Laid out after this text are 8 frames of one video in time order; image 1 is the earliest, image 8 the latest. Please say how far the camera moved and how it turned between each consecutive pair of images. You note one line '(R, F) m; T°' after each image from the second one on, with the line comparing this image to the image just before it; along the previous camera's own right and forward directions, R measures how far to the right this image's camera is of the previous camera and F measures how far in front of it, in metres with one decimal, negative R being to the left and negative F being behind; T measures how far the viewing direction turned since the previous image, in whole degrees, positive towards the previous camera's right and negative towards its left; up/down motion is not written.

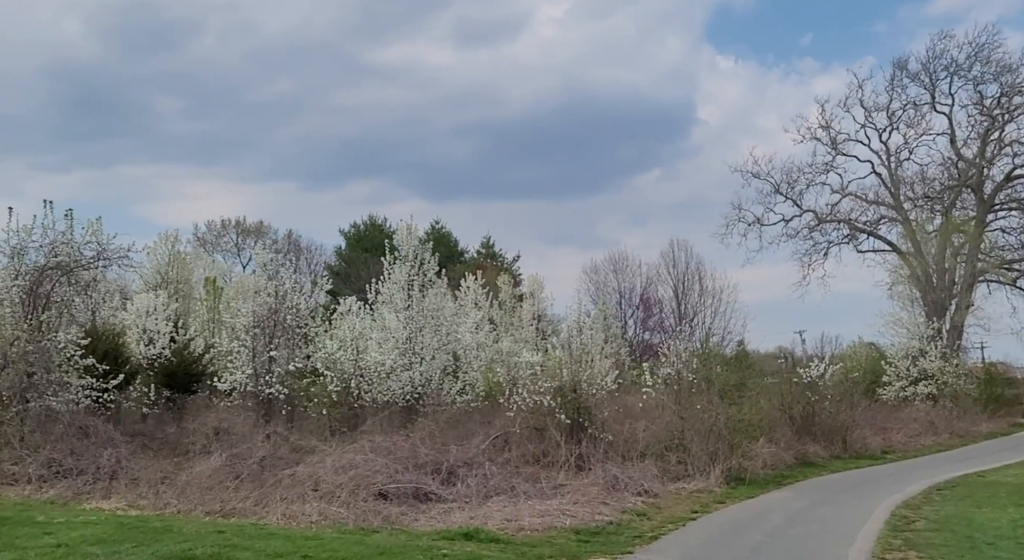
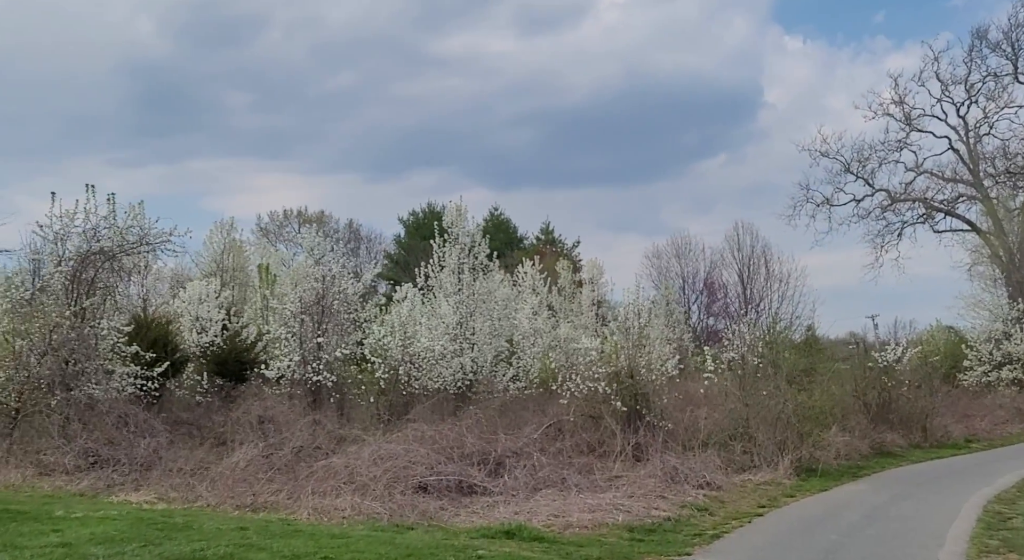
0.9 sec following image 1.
(+0.2, +1.3) m; -3°
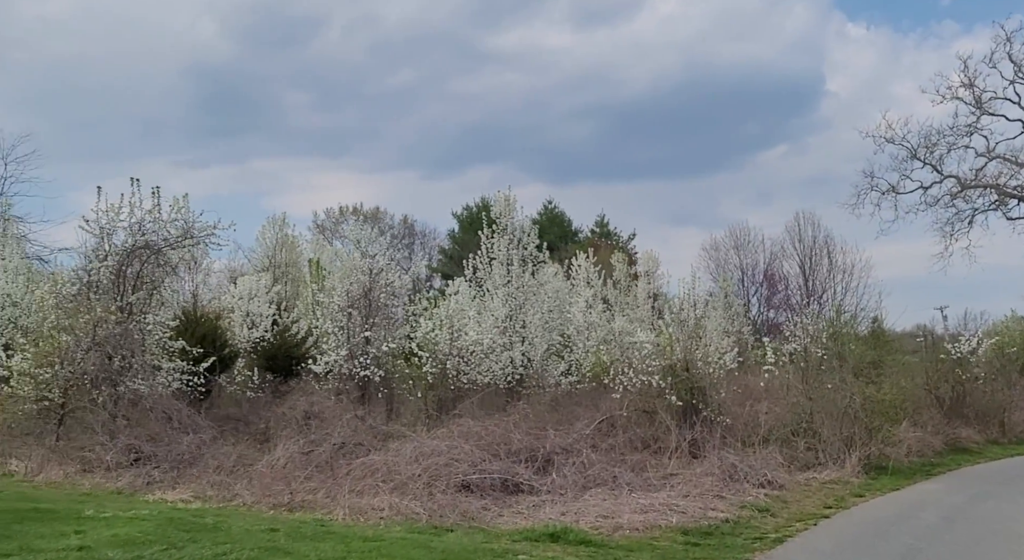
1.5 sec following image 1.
(+0.2, +0.8) m; -3°
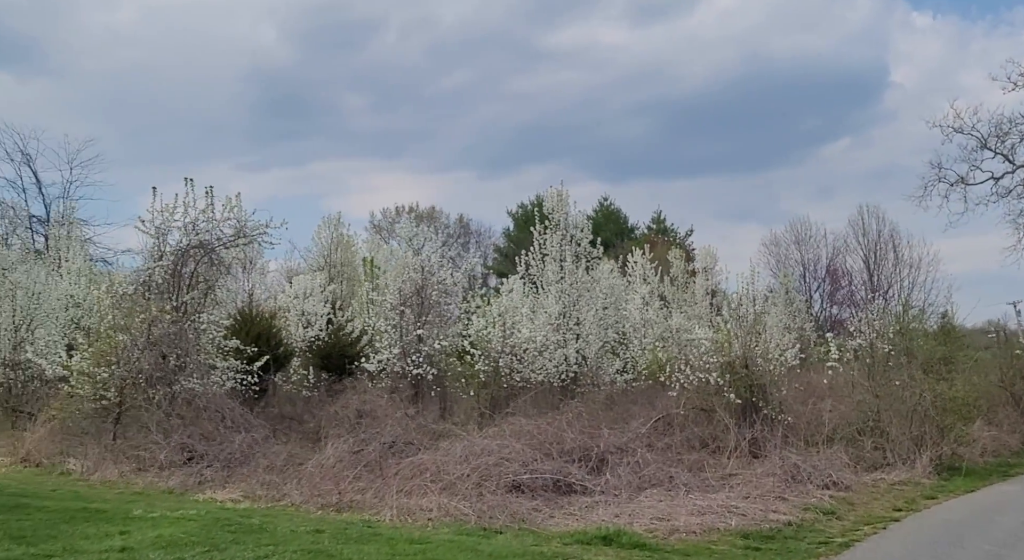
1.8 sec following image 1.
(+0.1, +0.4) m; -3°
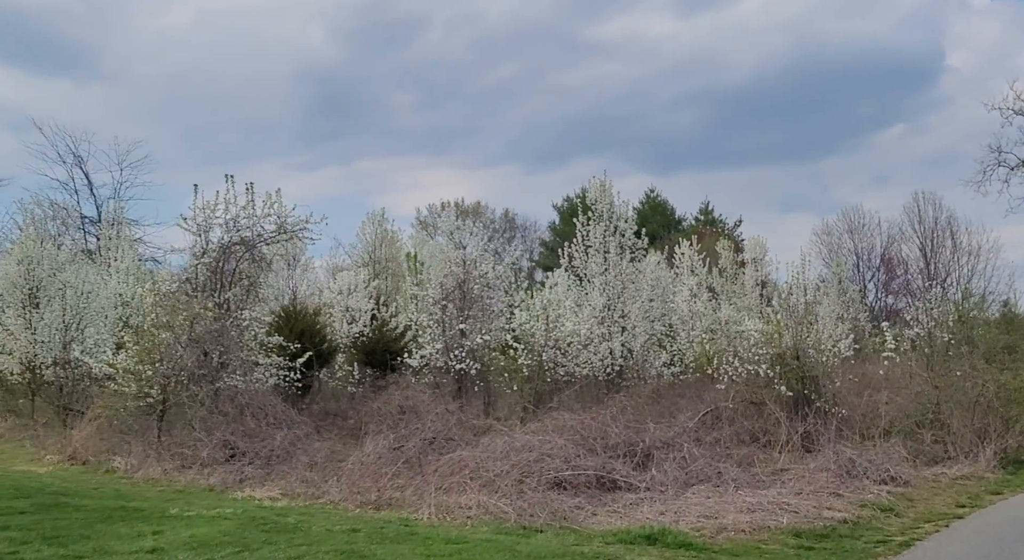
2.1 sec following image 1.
(+0.1, +0.4) m; -3°
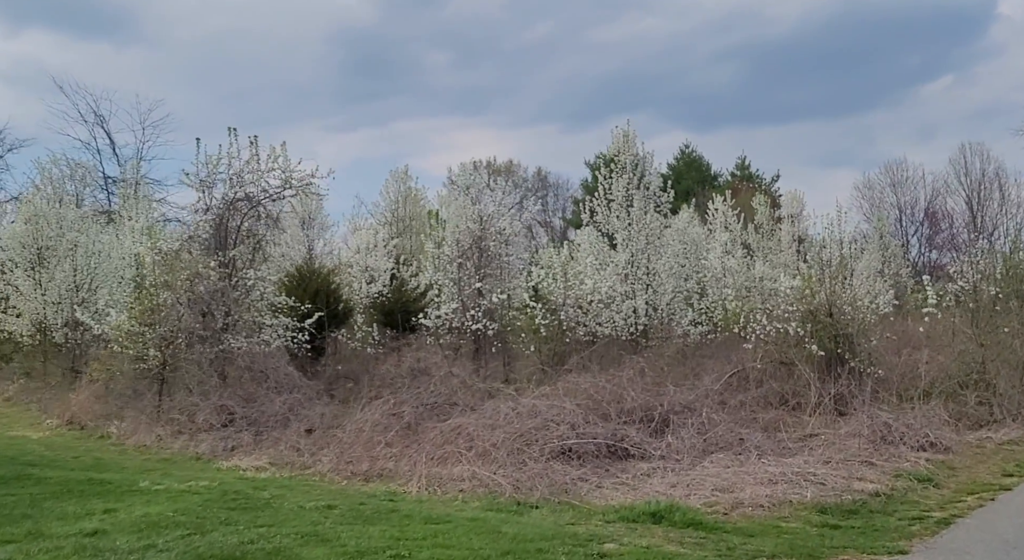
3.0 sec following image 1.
(+0.5, +1.2) m; -2°
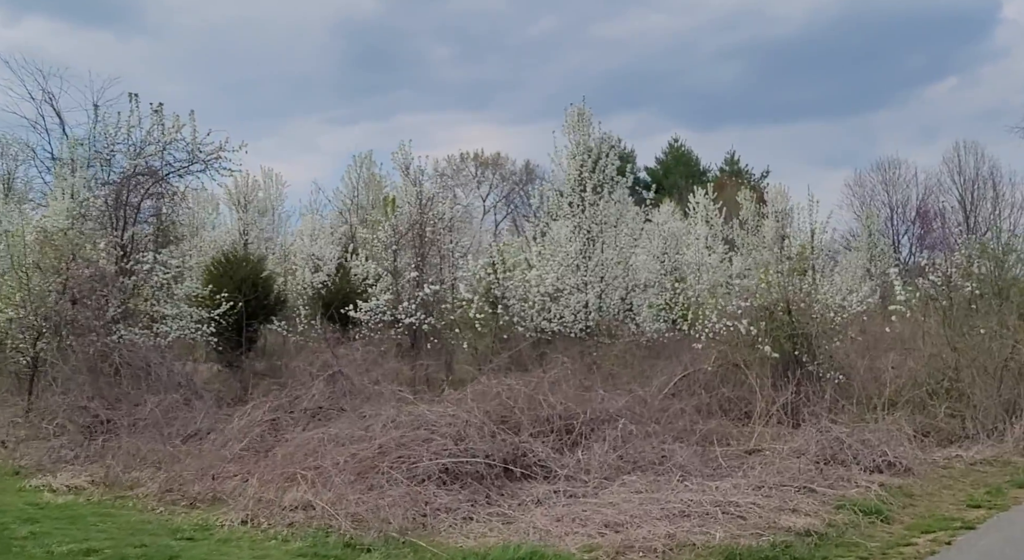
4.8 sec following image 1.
(+1.3, +2.2) m; 0°
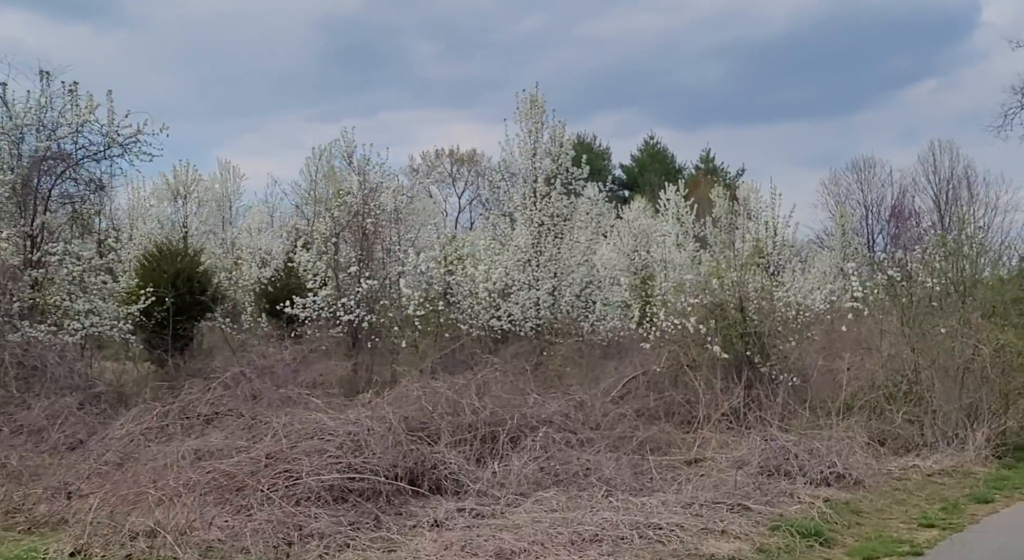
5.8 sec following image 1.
(+0.7, +1.2) m; +1°
